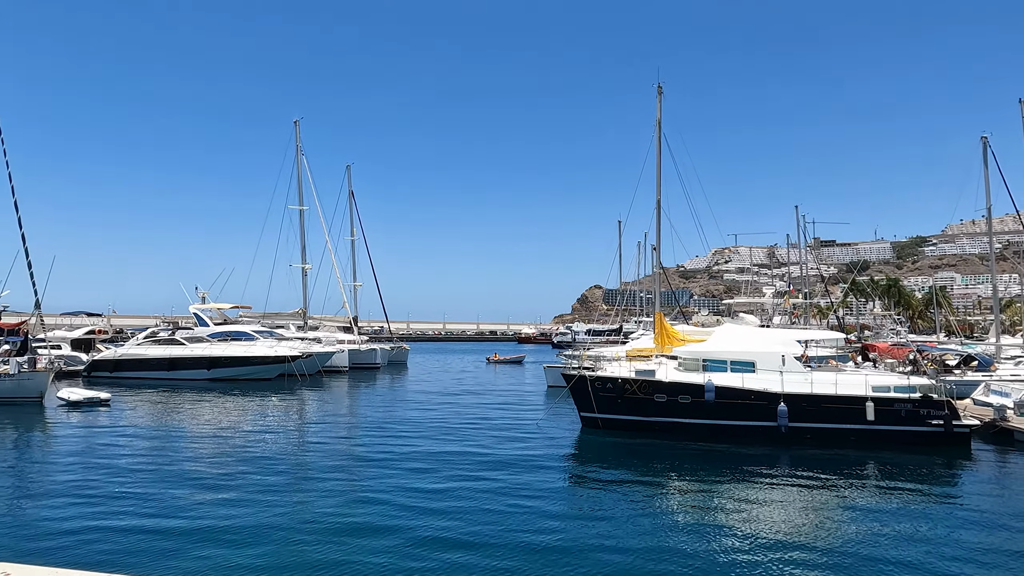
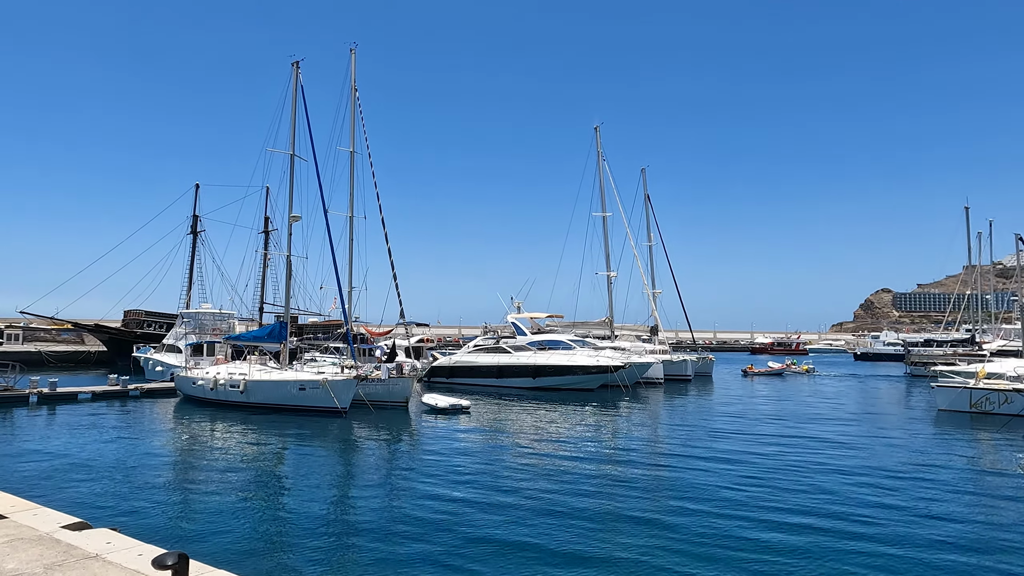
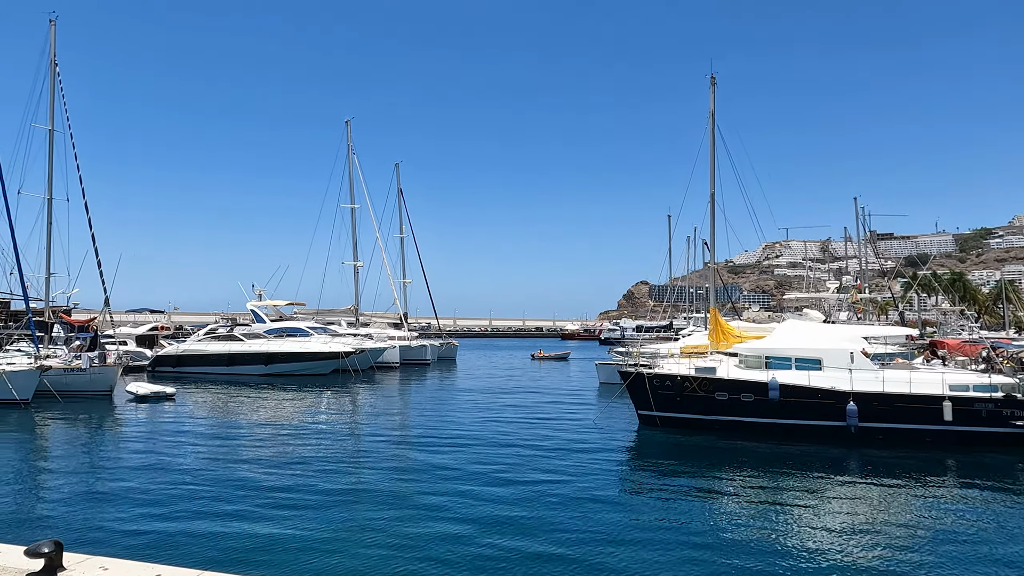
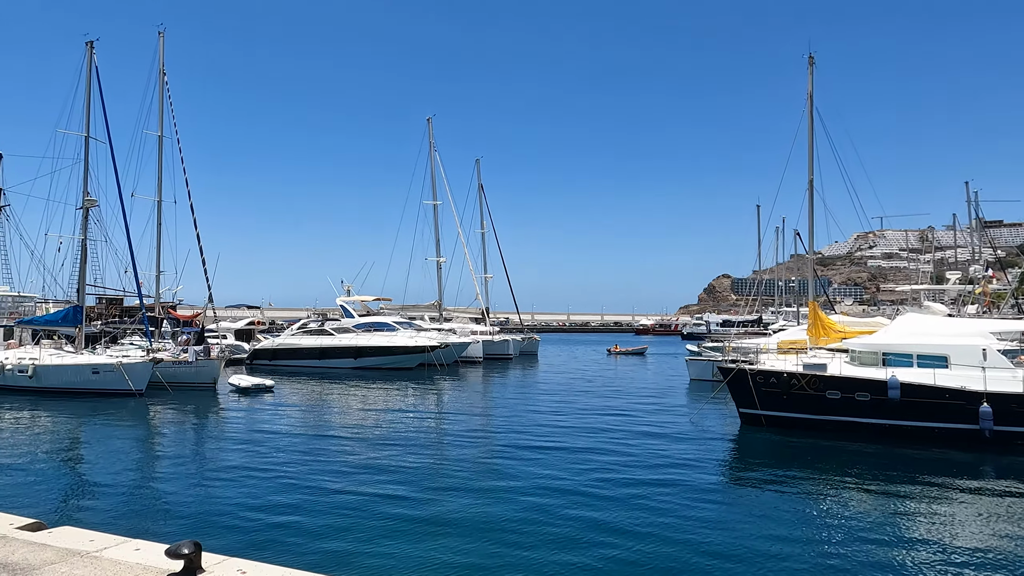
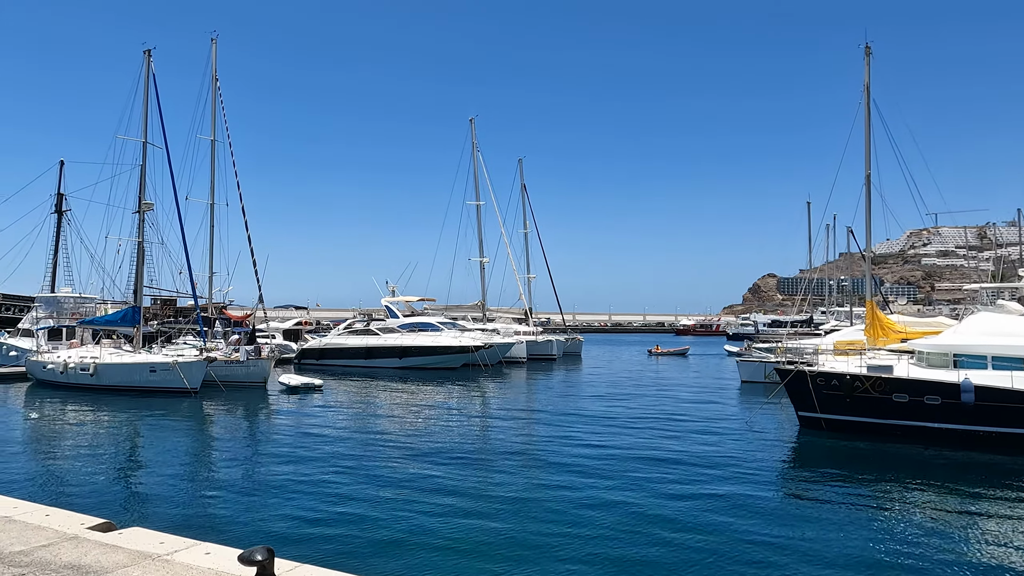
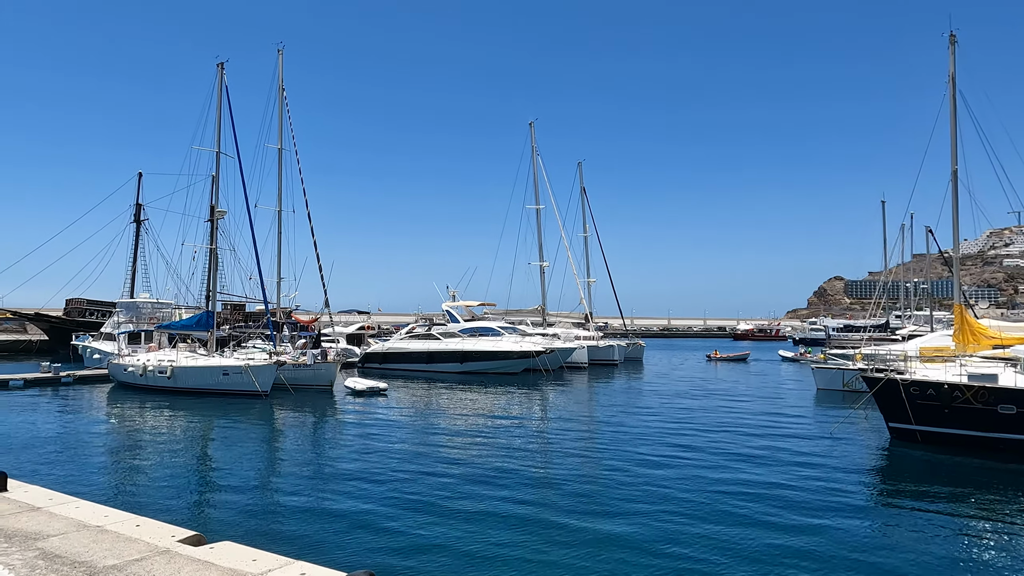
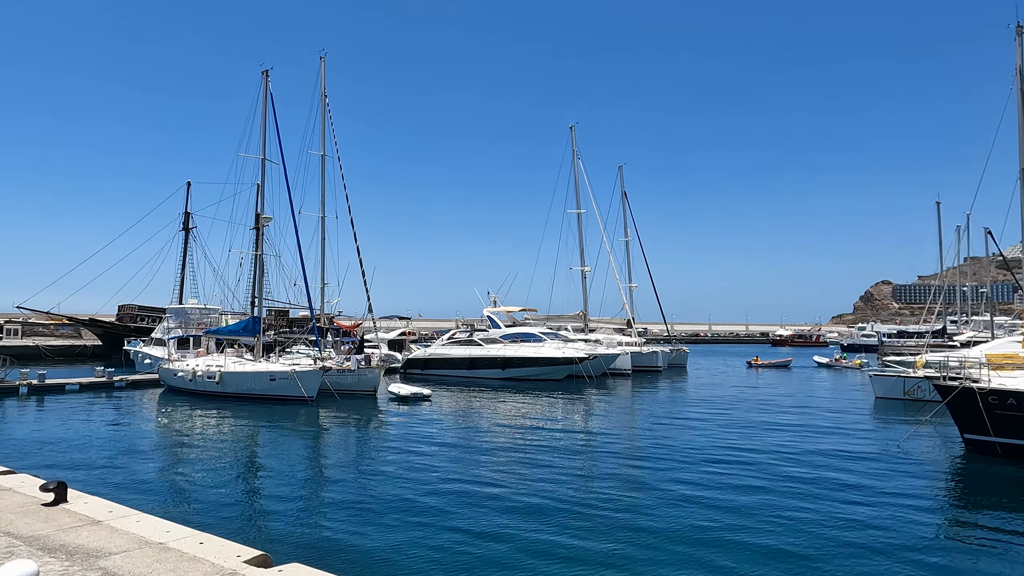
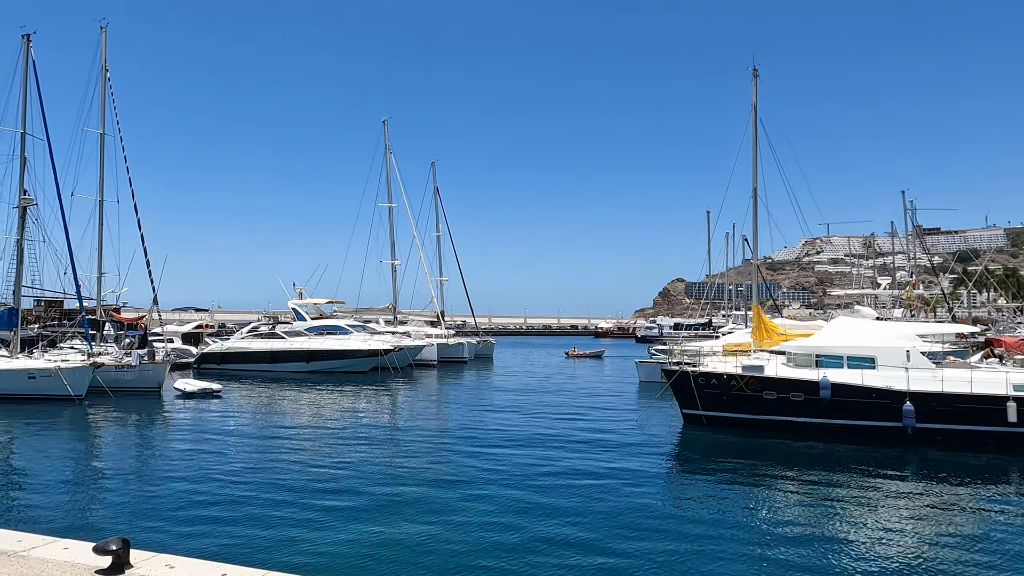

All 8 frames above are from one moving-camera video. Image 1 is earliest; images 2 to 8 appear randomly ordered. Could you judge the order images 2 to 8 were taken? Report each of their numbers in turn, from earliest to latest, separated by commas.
3, 8, 4, 5, 6, 7, 2
